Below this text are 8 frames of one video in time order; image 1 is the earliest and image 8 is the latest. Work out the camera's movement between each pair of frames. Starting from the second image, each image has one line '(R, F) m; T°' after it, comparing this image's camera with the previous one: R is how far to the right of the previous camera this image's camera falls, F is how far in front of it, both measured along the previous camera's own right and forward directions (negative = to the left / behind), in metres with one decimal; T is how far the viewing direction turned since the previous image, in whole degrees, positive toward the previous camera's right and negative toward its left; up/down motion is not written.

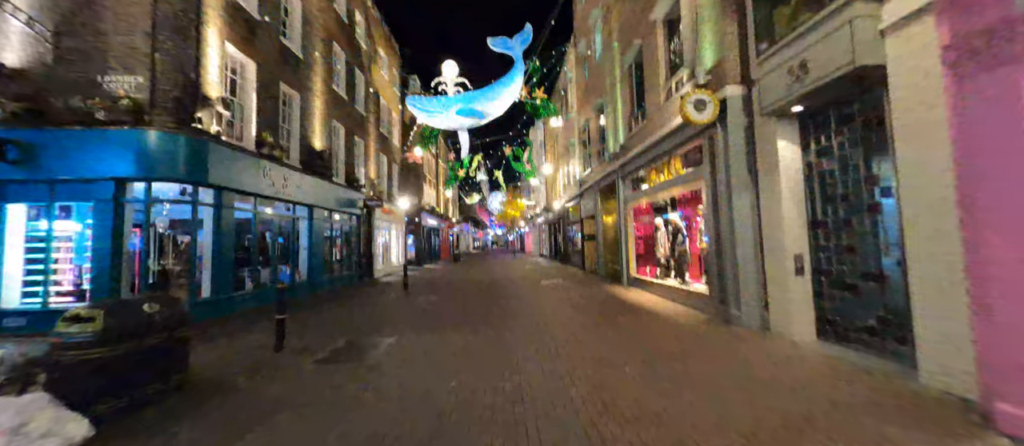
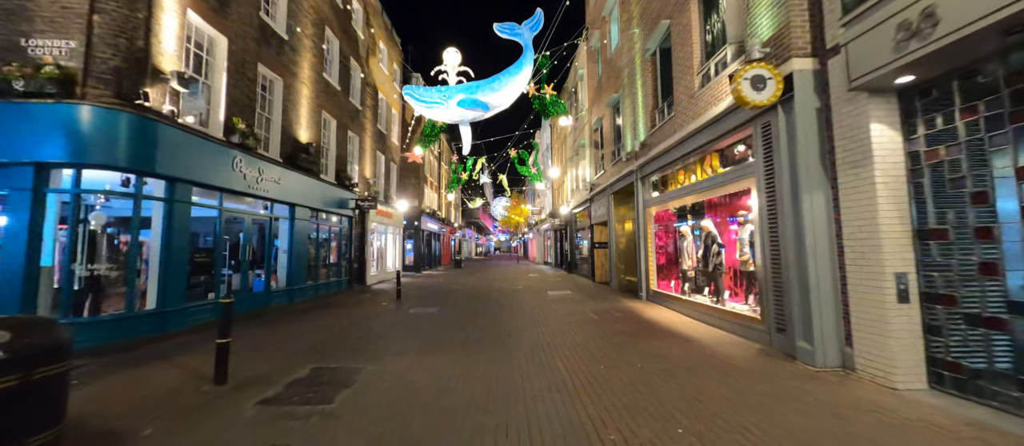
(-0.1, +1.2) m; 0°
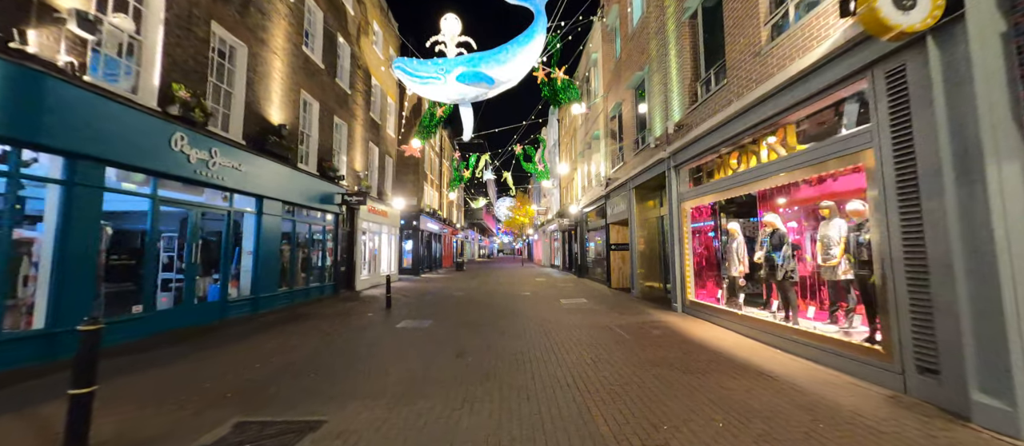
(-0.1, +1.6) m; 0°
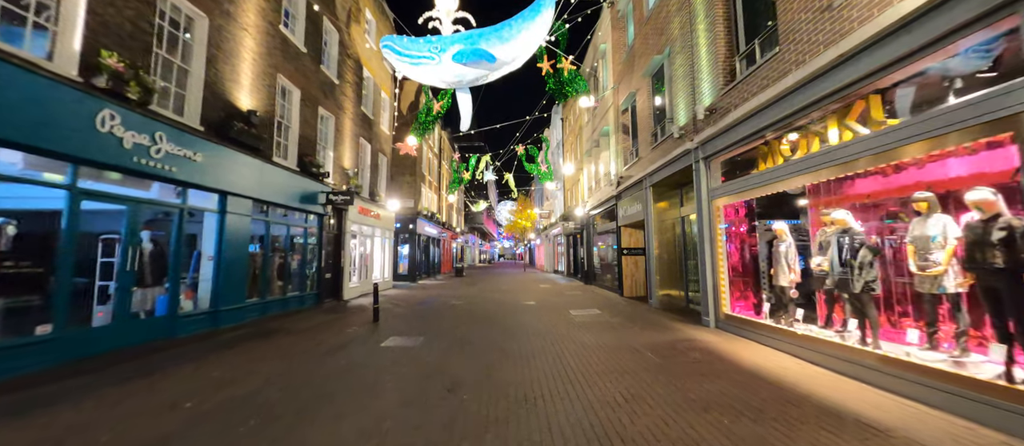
(-0.1, +1.2) m; 0°
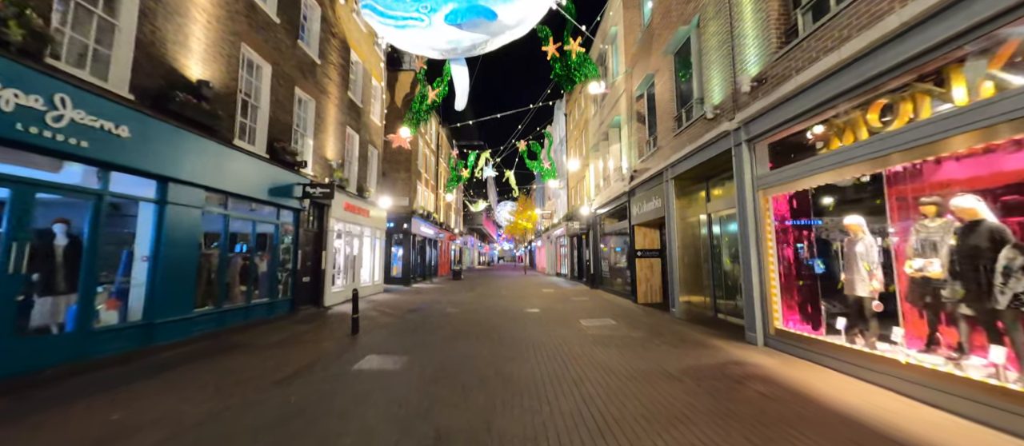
(-0.1, +1.3) m; 0°
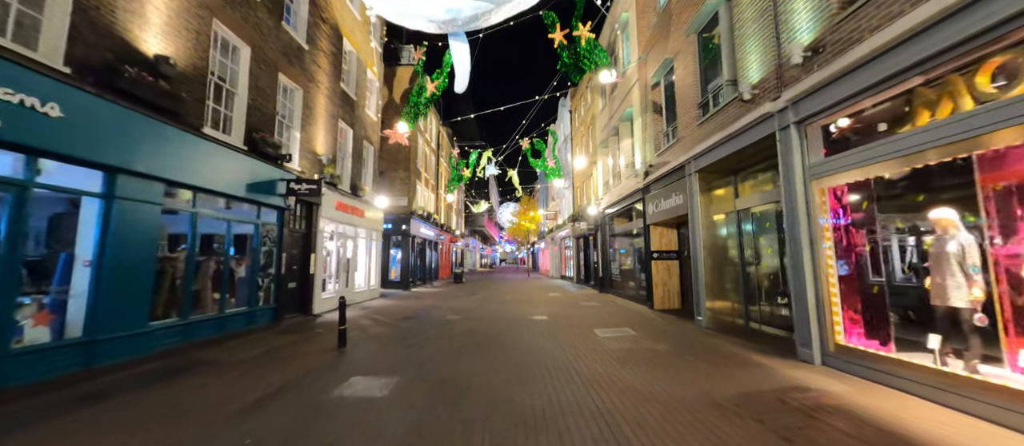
(-0.1, +0.9) m; 0°
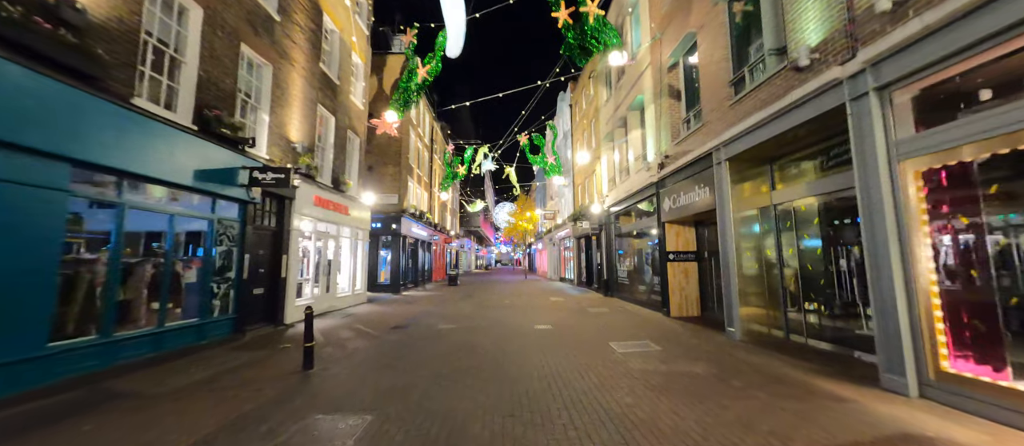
(-0.1, +1.1) m; +1°
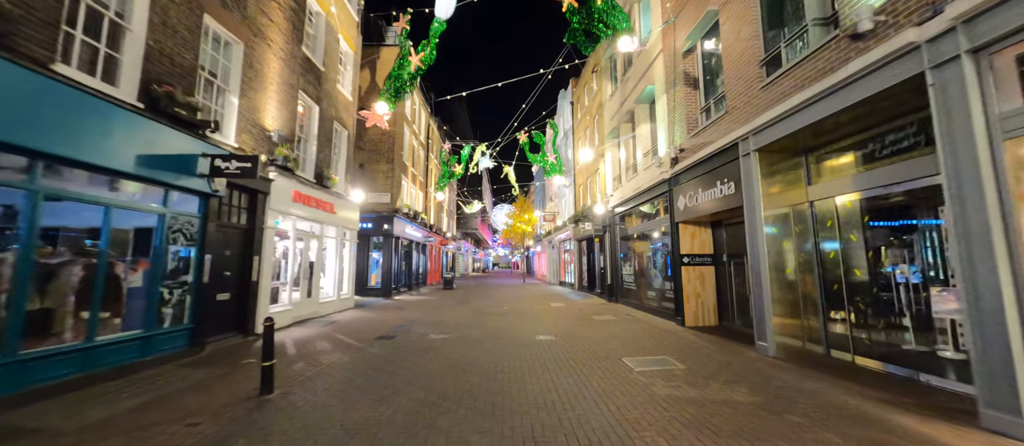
(0.0, +0.9) m; 0°
